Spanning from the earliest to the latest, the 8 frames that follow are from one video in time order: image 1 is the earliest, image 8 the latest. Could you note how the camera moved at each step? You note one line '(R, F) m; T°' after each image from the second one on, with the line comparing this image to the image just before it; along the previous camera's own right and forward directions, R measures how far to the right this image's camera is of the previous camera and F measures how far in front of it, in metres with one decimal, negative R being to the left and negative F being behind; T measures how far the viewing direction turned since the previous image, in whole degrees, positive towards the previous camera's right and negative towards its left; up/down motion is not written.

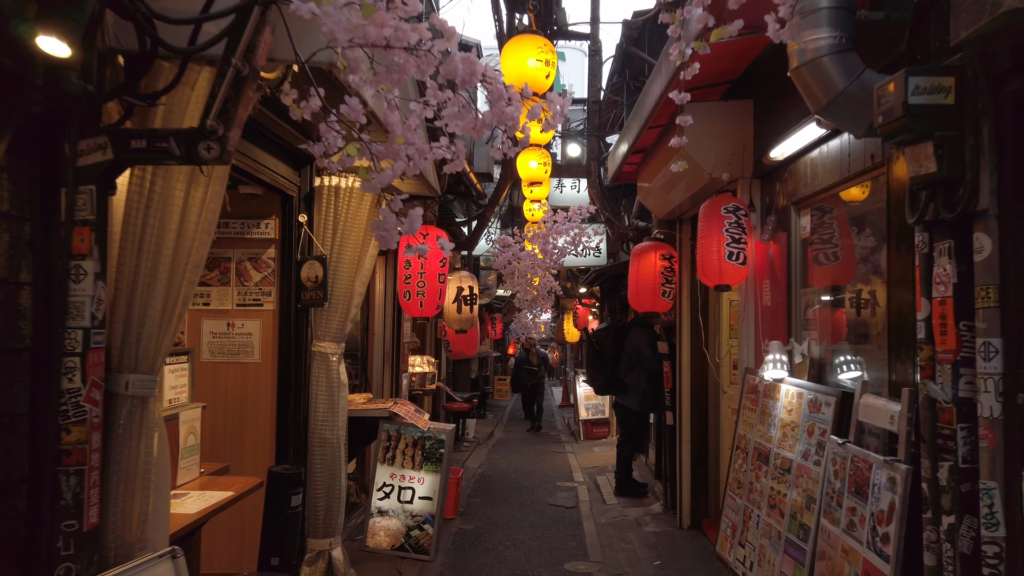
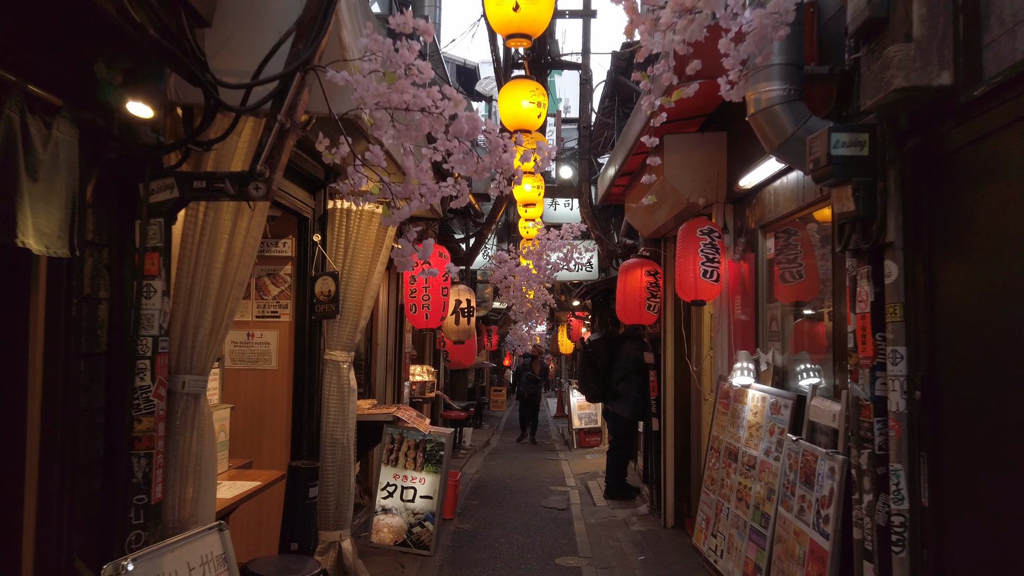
(0.0, -0.6) m; 0°
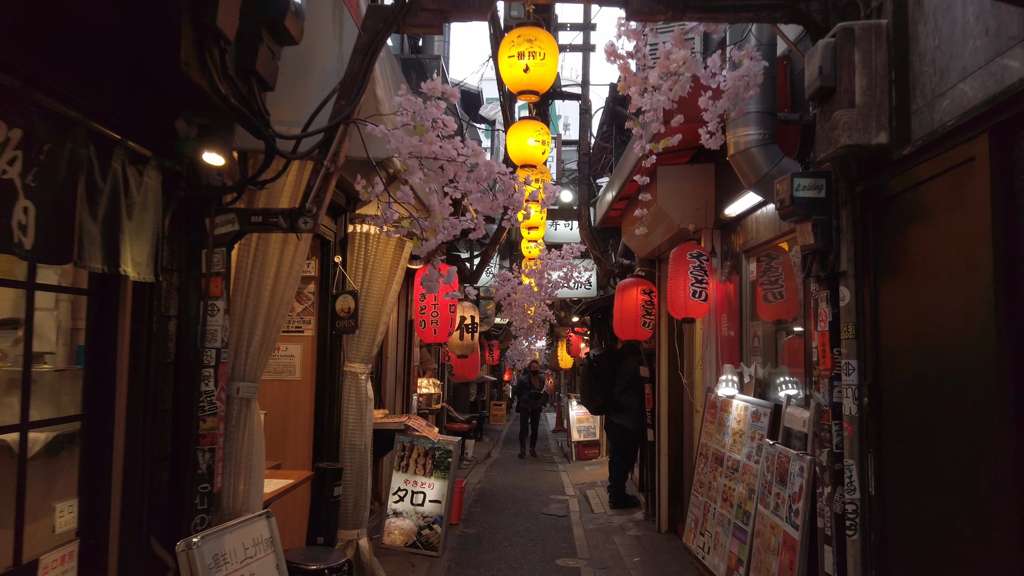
(-0.1, -0.6) m; 0°
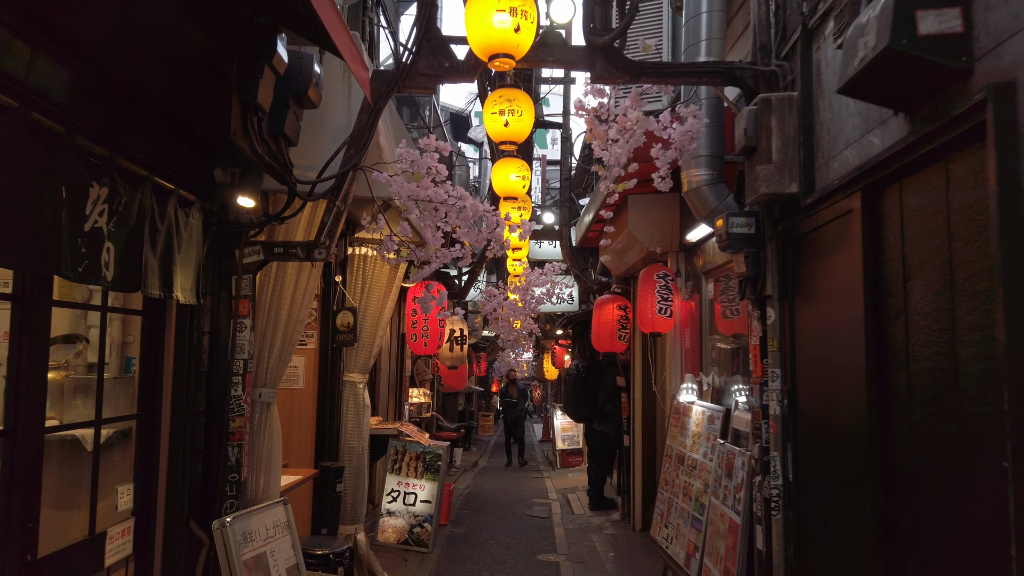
(0.0, -0.8) m; +1°
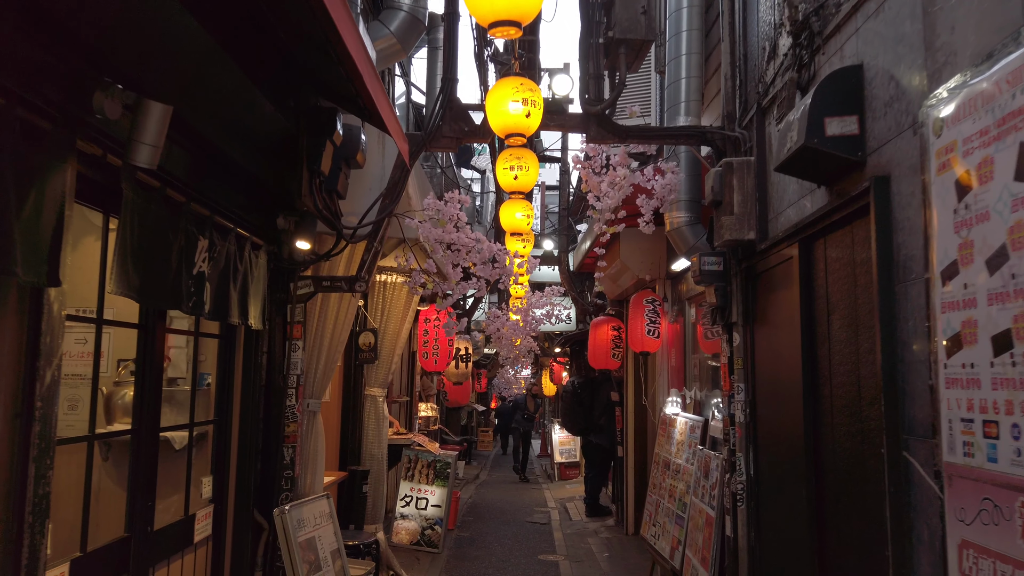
(-0.1, -1.0) m; 0°
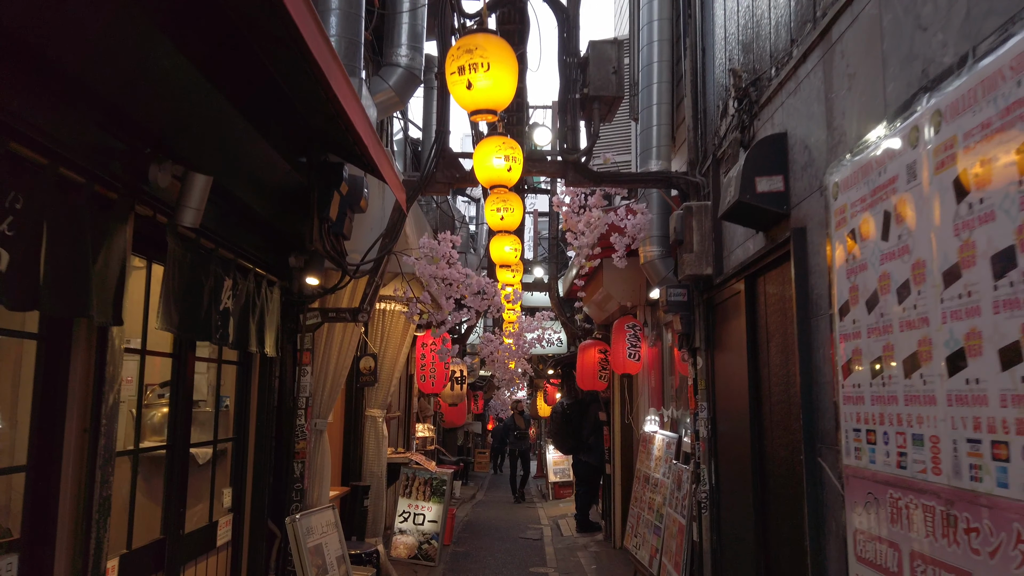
(+0.1, -0.7) m; 0°
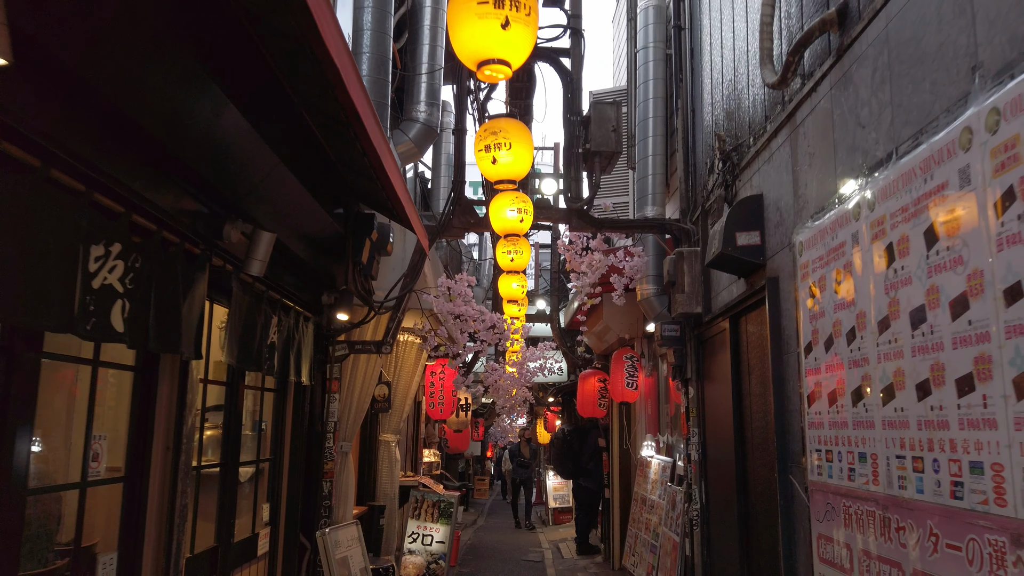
(-0.1, -0.7) m; 0°
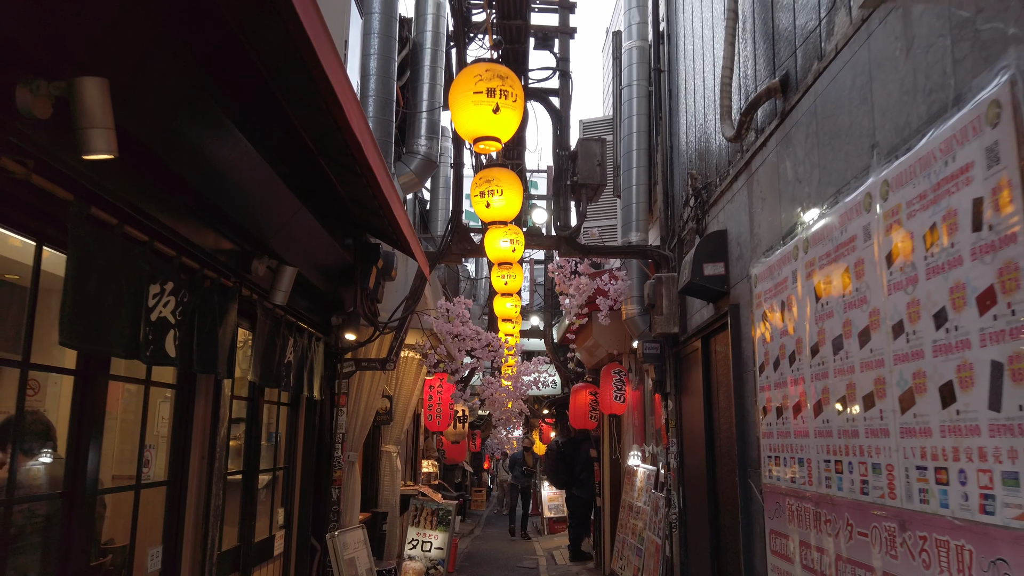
(0.0, -0.7) m; 0°
